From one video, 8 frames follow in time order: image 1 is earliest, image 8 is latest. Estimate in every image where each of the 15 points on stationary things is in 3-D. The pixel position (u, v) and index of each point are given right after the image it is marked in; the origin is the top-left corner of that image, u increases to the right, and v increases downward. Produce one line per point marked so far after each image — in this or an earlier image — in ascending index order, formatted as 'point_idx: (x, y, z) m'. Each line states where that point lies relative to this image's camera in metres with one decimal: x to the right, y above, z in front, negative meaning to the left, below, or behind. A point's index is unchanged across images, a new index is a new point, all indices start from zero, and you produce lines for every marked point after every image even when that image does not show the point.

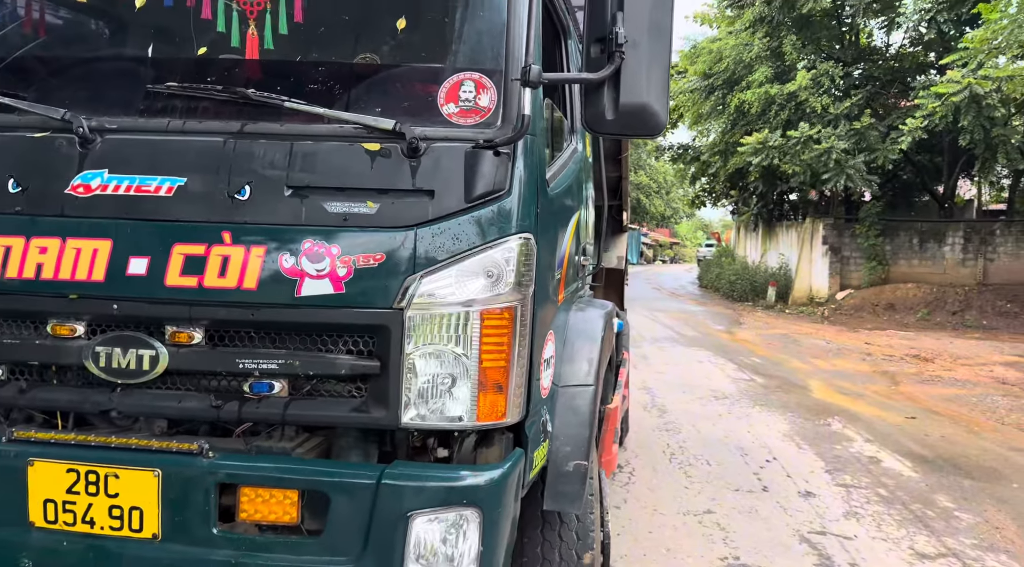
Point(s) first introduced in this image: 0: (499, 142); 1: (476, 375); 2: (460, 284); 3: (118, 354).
0: (0.0, +0.3, +1.9) m
1: (-0.1, -0.2, +1.8) m
2: (-0.1, 0.0, +1.8) m
3: (-0.9, -0.2, +1.9) m
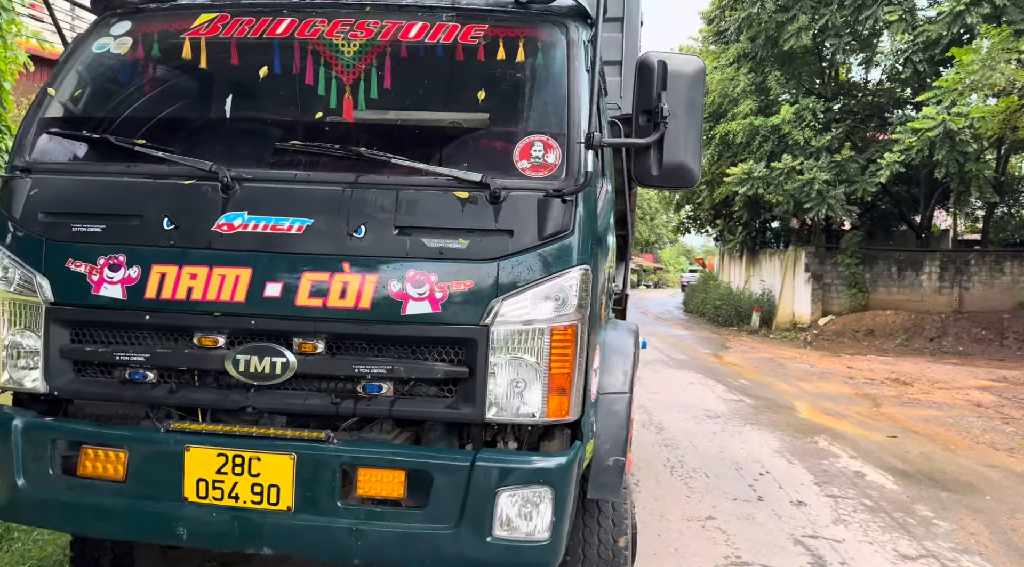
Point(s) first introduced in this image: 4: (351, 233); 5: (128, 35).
0: (+0.2, +0.3, +2.3) m
1: (+0.1, -0.3, +2.3) m
2: (+0.1, -0.1, +2.3) m
3: (-0.7, -0.2, +2.4) m
4: (-0.4, +0.1, +2.4) m
5: (-1.2, +0.8, +2.8) m
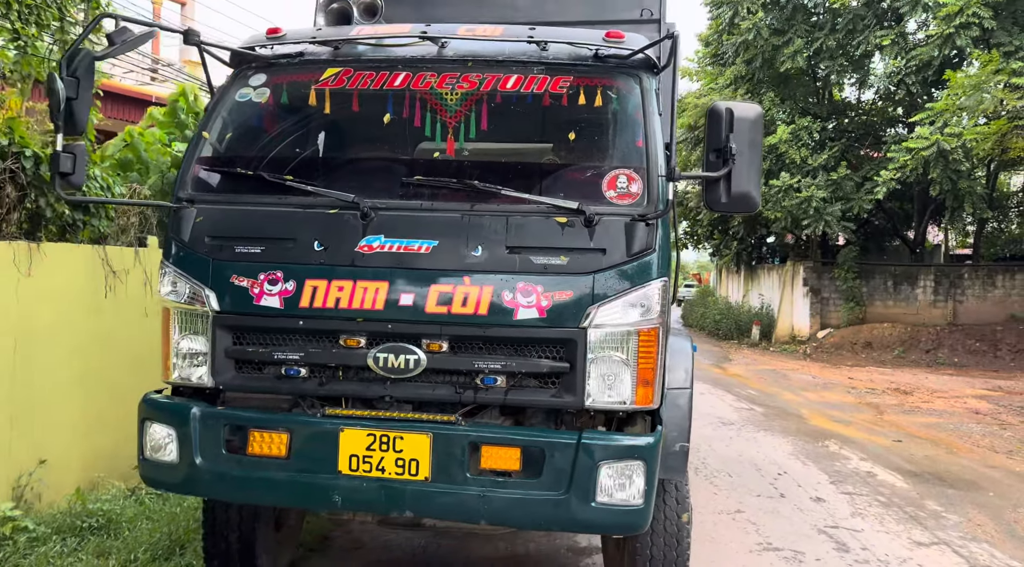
0: (+0.5, +0.2, +2.8) m
1: (+0.4, -0.3, +2.8) m
2: (+0.4, -0.1, +2.8) m
3: (-0.4, -0.2, +2.8) m
4: (-0.1, +0.1, +2.8) m
5: (-0.9, +0.7, +3.3) m
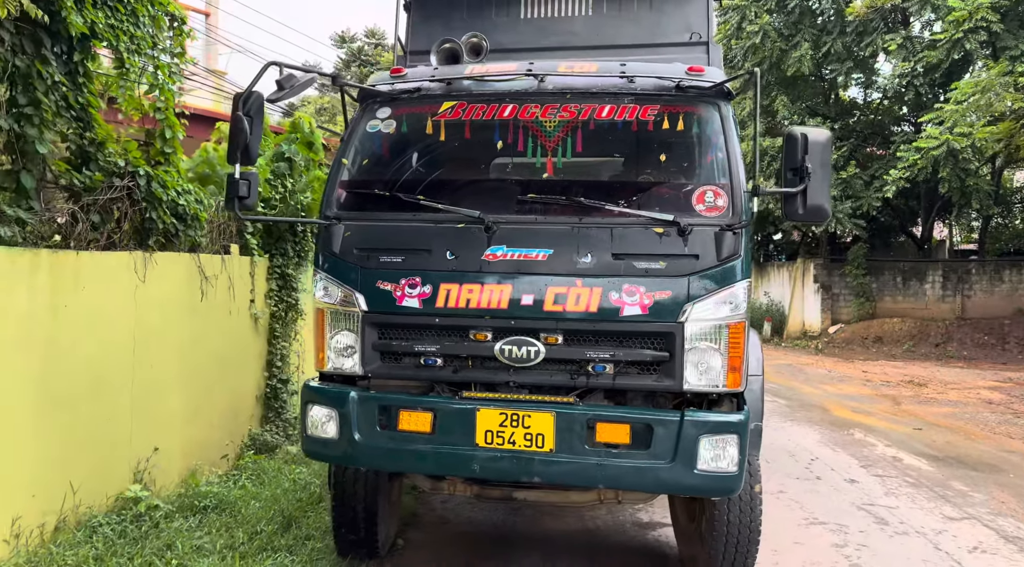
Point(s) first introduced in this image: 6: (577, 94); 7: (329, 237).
0: (+0.9, +0.2, +3.3) m
1: (+0.8, -0.3, +3.2) m
2: (+0.8, -0.1, +3.3) m
3: (0.0, -0.3, +3.3) m
4: (+0.3, +0.1, +3.3) m
5: (-0.5, +0.7, +3.8) m
6: (+0.3, +0.8, +3.7) m
7: (-0.7, +0.2, +3.5) m
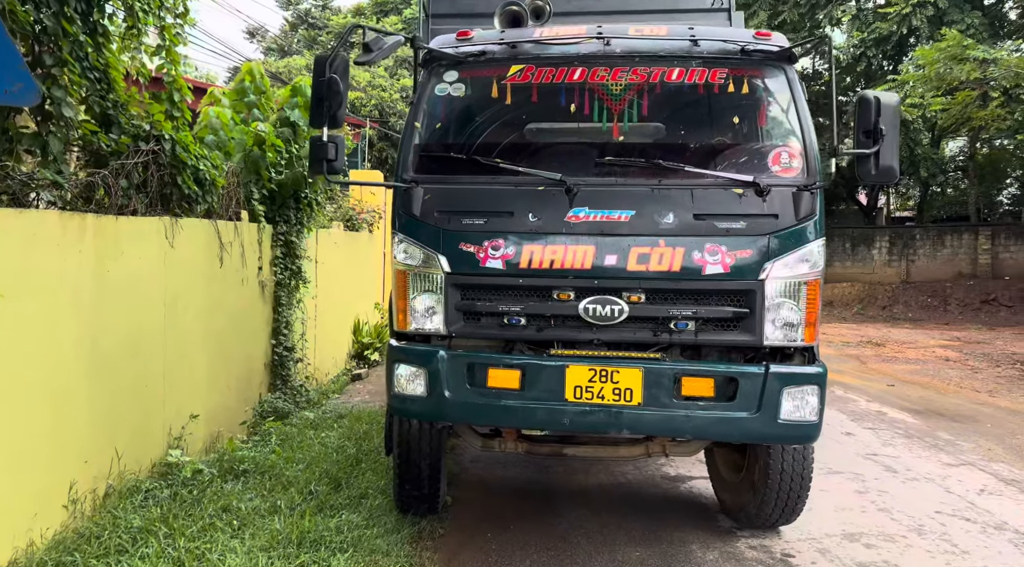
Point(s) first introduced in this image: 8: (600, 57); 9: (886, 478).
0: (+1.2, +0.4, +3.5) m
1: (+1.2, -0.1, +3.4) m
2: (+1.1, +0.1, +3.4) m
3: (+0.4, -0.1, +3.4) m
4: (+0.6, +0.3, +3.4) m
5: (-0.2, +0.9, +3.8) m
6: (+0.6, +1.0, +3.8) m
7: (-0.4, +0.3, +3.5) m
8: (+0.4, +1.0, +3.7) m
9: (+2.4, -1.2, +5.4) m
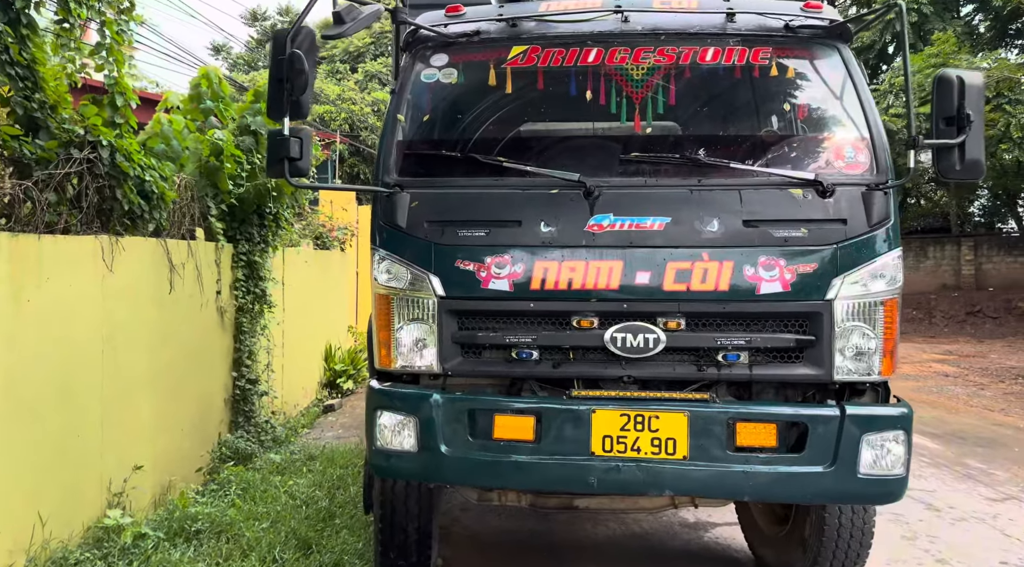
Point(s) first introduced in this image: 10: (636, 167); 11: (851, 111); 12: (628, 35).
0: (+1.2, +0.3, +2.9) m
1: (+1.2, -0.2, +2.8) m
2: (+1.1, 0.0, +2.8) m
3: (+0.4, -0.2, +2.8) m
4: (+0.6, +0.2, +2.8) m
5: (-0.2, +0.8, +3.2) m
6: (+0.6, +0.9, +3.1) m
7: (-0.4, +0.3, +2.9) m
8: (+0.4, +0.9, +3.1) m
9: (+2.3, -1.3, +4.8) m
10: (+0.4, +0.4, +2.9) m
11: (+1.2, +0.6, +3.0) m
12: (+0.4, +0.9, +3.1) m
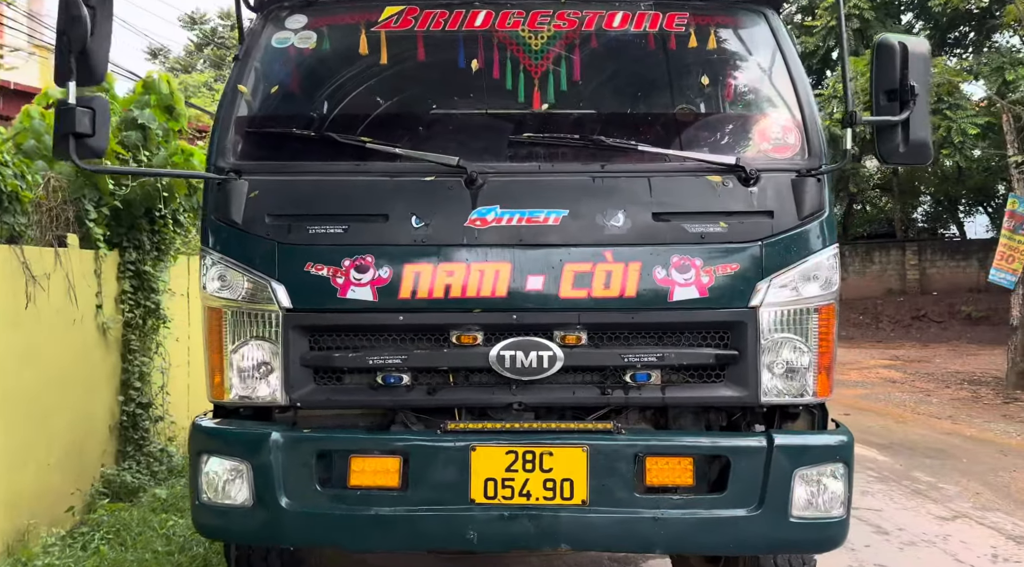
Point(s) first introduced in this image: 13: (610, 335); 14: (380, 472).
0: (+0.9, +0.3, +2.4) m
1: (+0.8, -0.2, +2.3) m
2: (+0.8, 0.0, +2.3) m
3: (0.0, -0.2, +2.3) m
4: (+0.3, +0.2, +2.3) m
5: (-0.6, +0.8, +2.6) m
6: (+0.2, +0.9, +2.7) m
7: (-0.8, +0.2, +2.3) m
8: (0.0, +0.9, +2.6) m
9: (+1.9, -1.3, +4.4) m
10: (0.0, +0.4, +2.5) m
11: (+0.8, +0.6, +2.6) m
12: (0.0, +0.9, +2.6) m
13: (+0.3, -0.1, +2.3) m
14: (-0.3, -0.5, +2.2) m
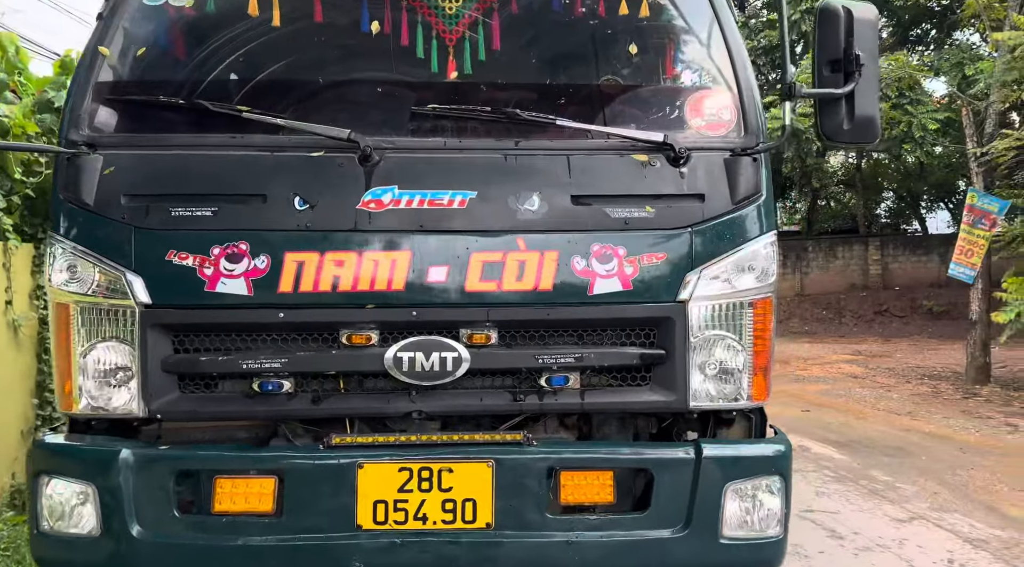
0: (+0.6, +0.3, +2.2) m
1: (+0.6, -0.2, +2.1) m
2: (+0.5, 0.0, +2.1) m
3: (-0.2, -0.2, +2.0) m
4: (0.0, +0.2, +2.1) m
5: (-0.9, +0.8, +2.3) m
6: (-0.1, +0.9, +2.4) m
7: (-1.0, +0.2, +2.0) m
8: (-0.3, +0.9, +2.4) m
9: (+1.6, -1.3, +4.2) m
10: (-0.2, +0.4, +2.2) m
11: (+0.6, +0.6, +2.4) m
12: (-0.2, +0.9, +2.4) m
13: (0.0, -0.1, +2.1) m
14: (-0.6, -0.5, +1.9) m
